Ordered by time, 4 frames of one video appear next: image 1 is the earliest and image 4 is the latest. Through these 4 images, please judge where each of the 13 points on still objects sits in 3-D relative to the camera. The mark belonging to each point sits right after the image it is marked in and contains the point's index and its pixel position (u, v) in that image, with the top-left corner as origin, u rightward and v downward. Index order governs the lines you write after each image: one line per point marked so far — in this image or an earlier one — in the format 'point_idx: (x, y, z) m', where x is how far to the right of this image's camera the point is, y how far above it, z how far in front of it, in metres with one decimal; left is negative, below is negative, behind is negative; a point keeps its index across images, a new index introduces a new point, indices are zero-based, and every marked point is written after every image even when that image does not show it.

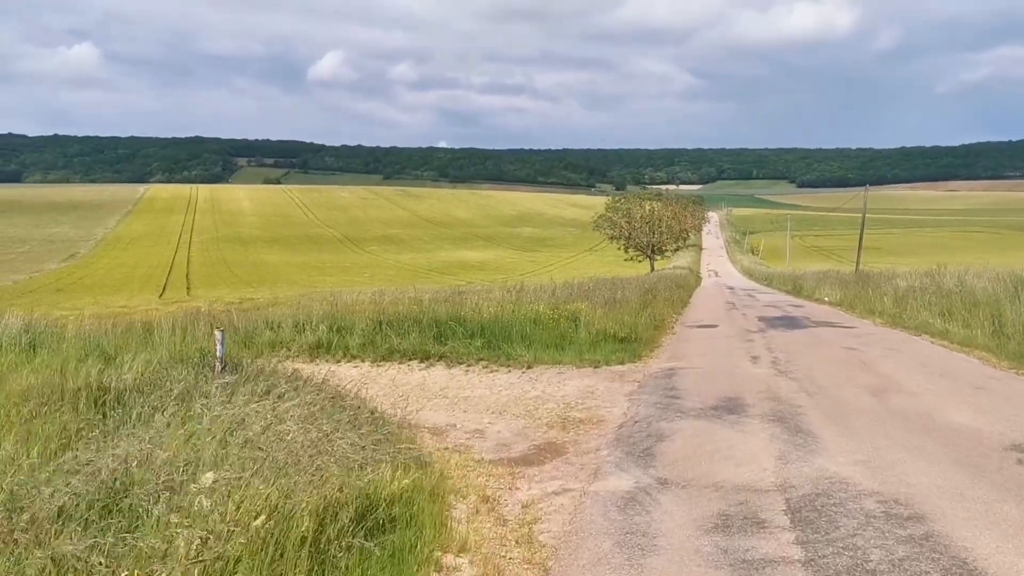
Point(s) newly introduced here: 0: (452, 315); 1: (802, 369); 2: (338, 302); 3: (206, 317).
0: (-0.9, -0.4, +13.4) m
1: (+2.9, -0.8, +9.6) m
2: (-2.9, -0.2, +16.3) m
3: (-5.1, -0.5, +16.4) m
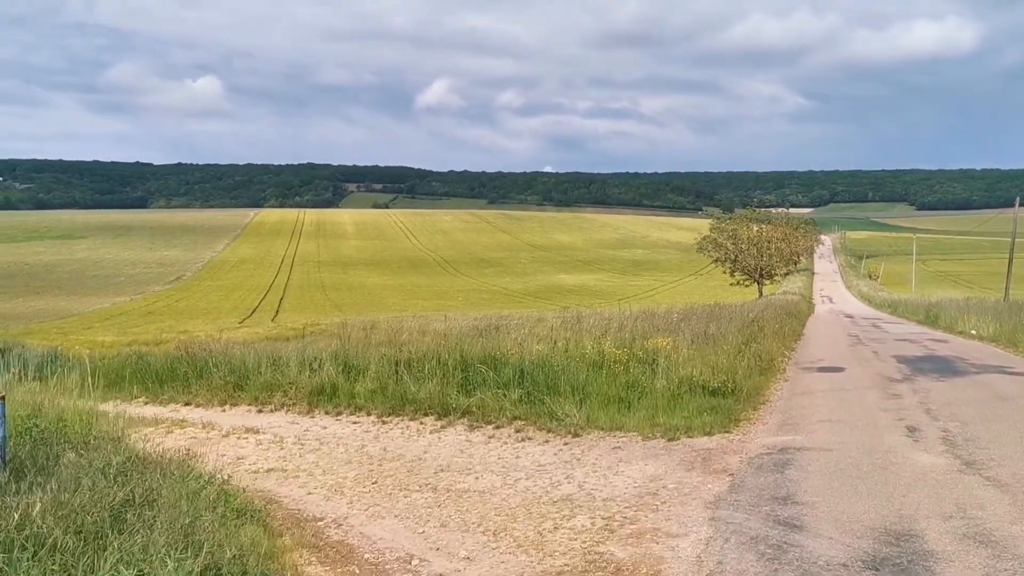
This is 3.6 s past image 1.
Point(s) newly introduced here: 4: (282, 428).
0: (-0.3, -0.7, +10.2) m
1: (+3.1, -1.1, +6.0) m
2: (-2.0, -0.6, +13.3) m
3: (-4.2, -0.9, +13.7) m
4: (-2.3, -1.4, +9.6) m
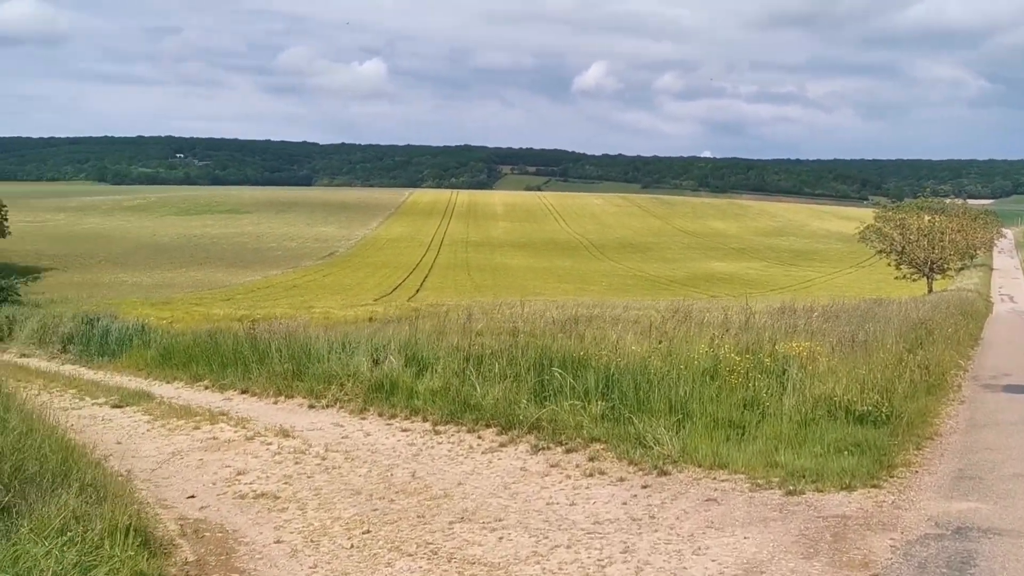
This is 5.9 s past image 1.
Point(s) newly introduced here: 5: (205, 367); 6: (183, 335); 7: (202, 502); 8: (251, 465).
0: (+0.5, -0.6, +8.3) m
1: (+3.1, -1.1, +3.6) m
2: (-0.7, -0.4, +11.6) m
3: (-2.8, -0.6, +12.3) m
4: (-1.6, -1.2, +8.0) m
5: (-3.8, -1.0, +11.6) m
6: (-5.0, -0.7, +14.4) m
7: (-1.9, -1.3, +5.8) m
8: (-1.8, -1.2, +6.7) m
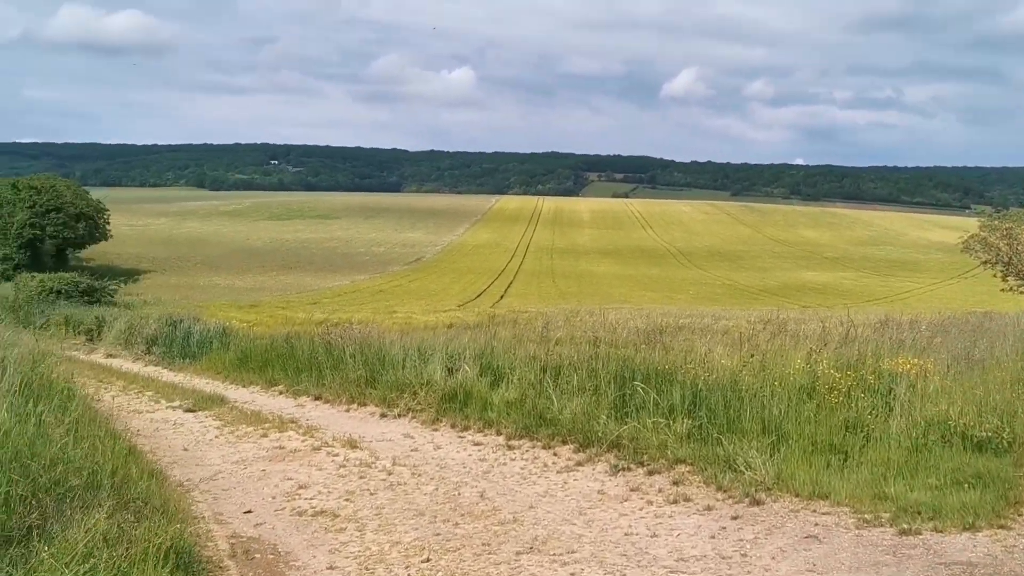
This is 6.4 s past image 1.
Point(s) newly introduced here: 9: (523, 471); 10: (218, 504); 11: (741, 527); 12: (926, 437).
0: (+1.2, -0.7, +7.7) m
1: (+3.4, -1.2, +2.8) m
2: (+0.3, -0.4, +11.2) m
3: (-1.7, -0.6, +12.1) m
4: (-1.0, -1.2, +7.7) m
5: (-2.8, -1.0, +11.4) m
6: (-3.8, -0.8, +14.4) m
7: (-1.5, -1.3, +5.4) m
8: (-1.3, -1.3, +6.4) m
9: (+0.1, -1.2, +6.4) m
10: (-1.8, -1.3, +5.8) m
11: (+1.2, -1.2, +4.9) m
12: (+2.8, -1.0, +6.3) m
